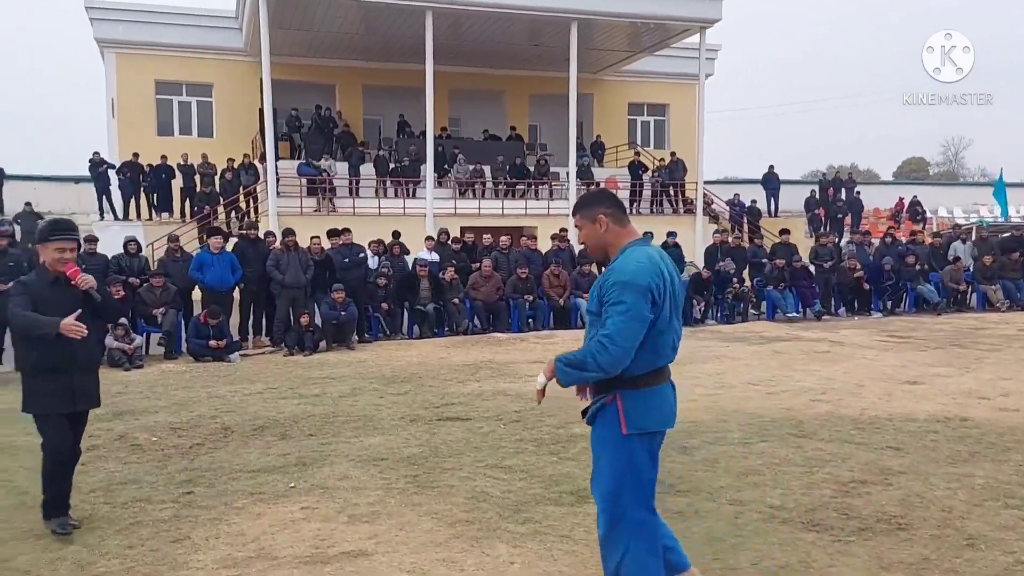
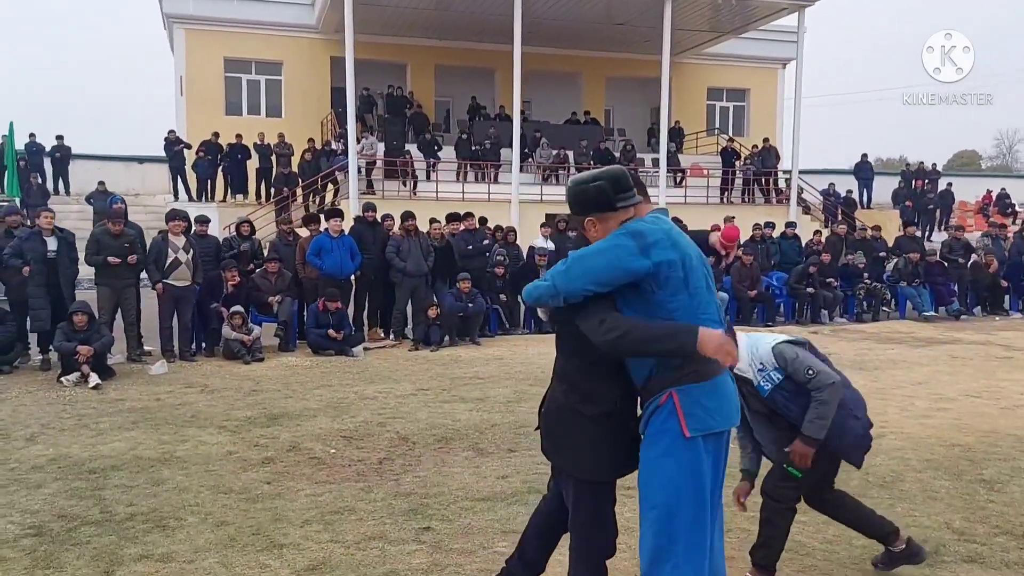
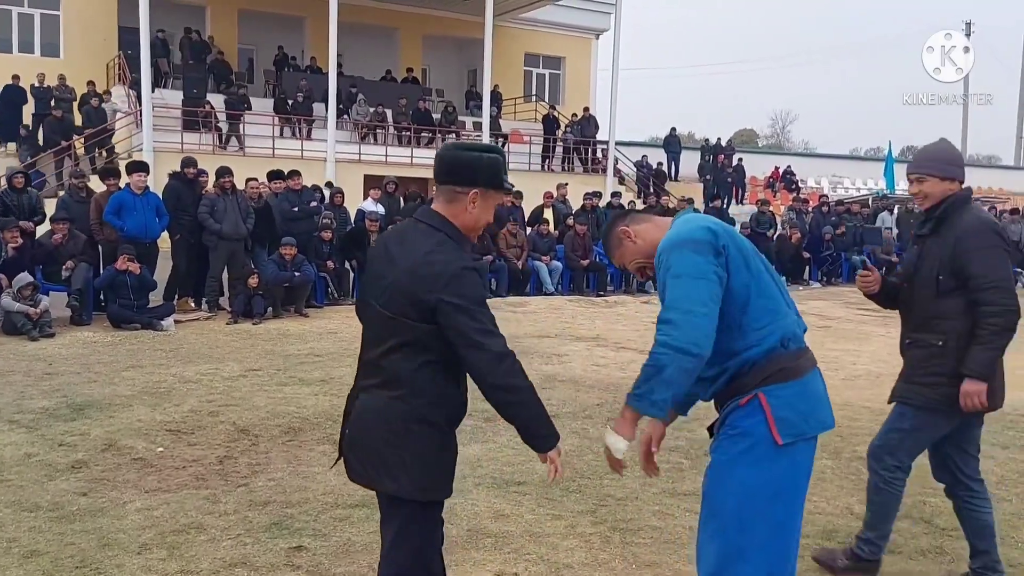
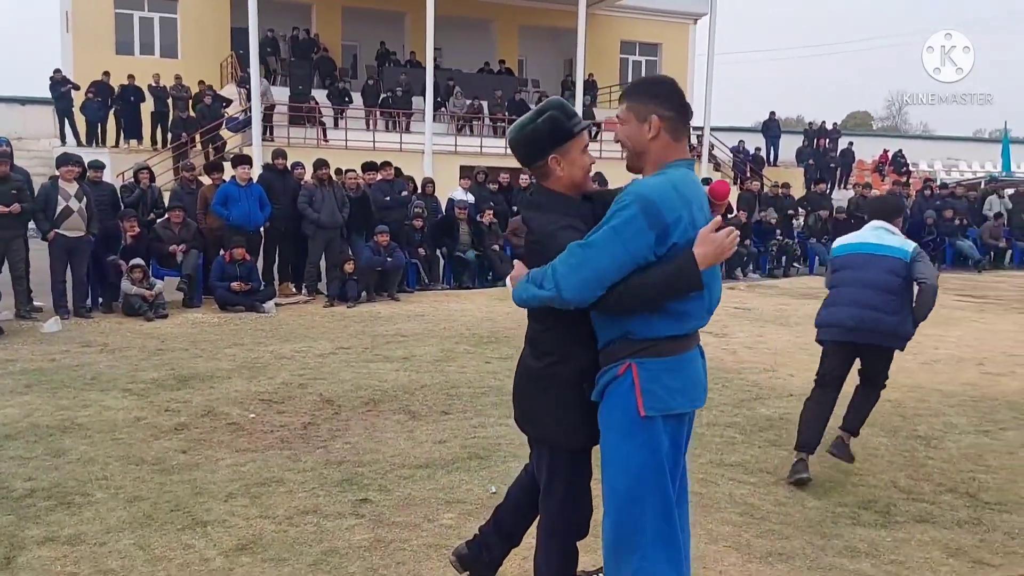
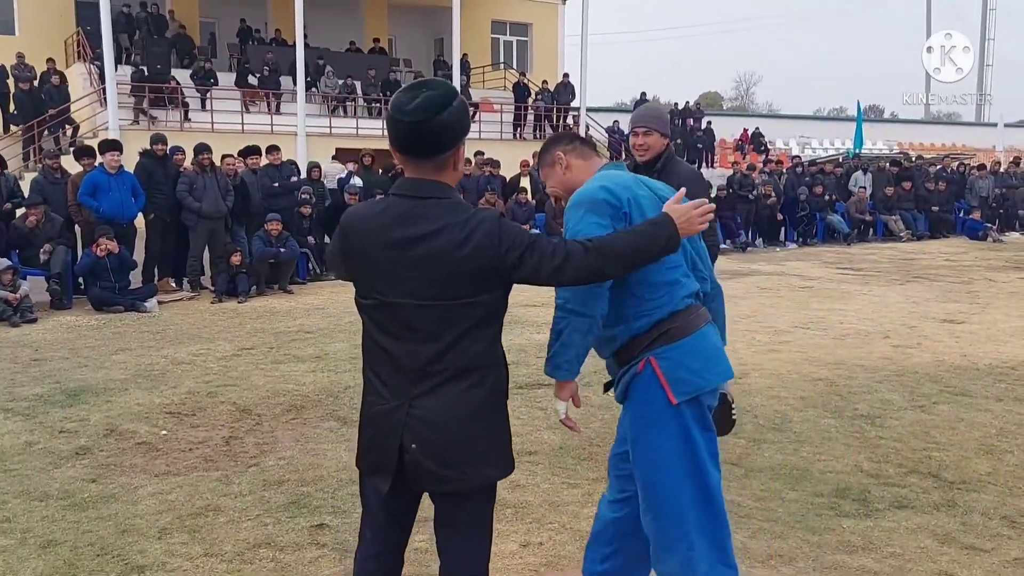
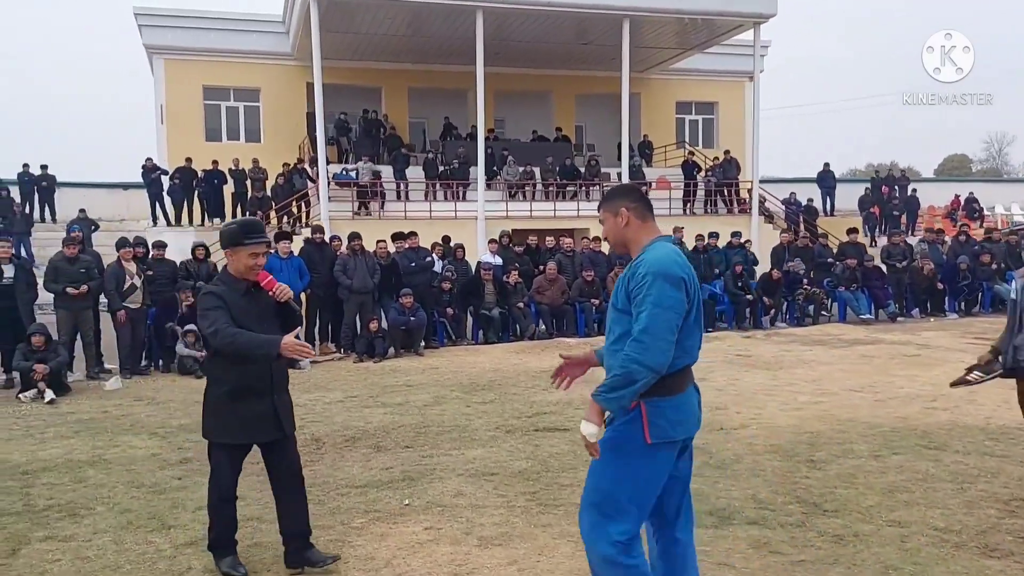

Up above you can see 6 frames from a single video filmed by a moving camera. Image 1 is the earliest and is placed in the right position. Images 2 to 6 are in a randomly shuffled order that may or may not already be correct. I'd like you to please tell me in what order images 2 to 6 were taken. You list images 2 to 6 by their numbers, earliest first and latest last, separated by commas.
6, 2, 4, 3, 5
